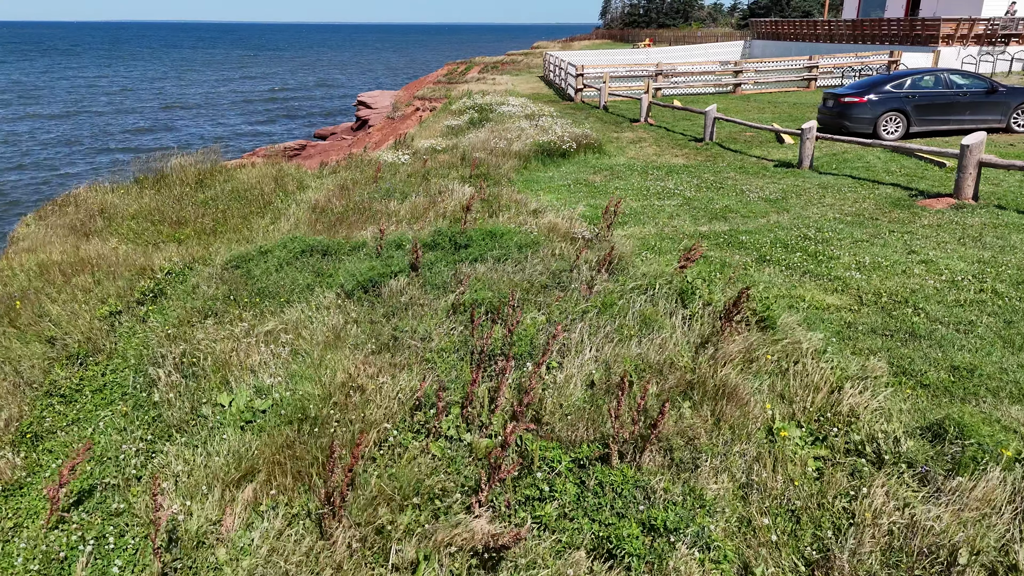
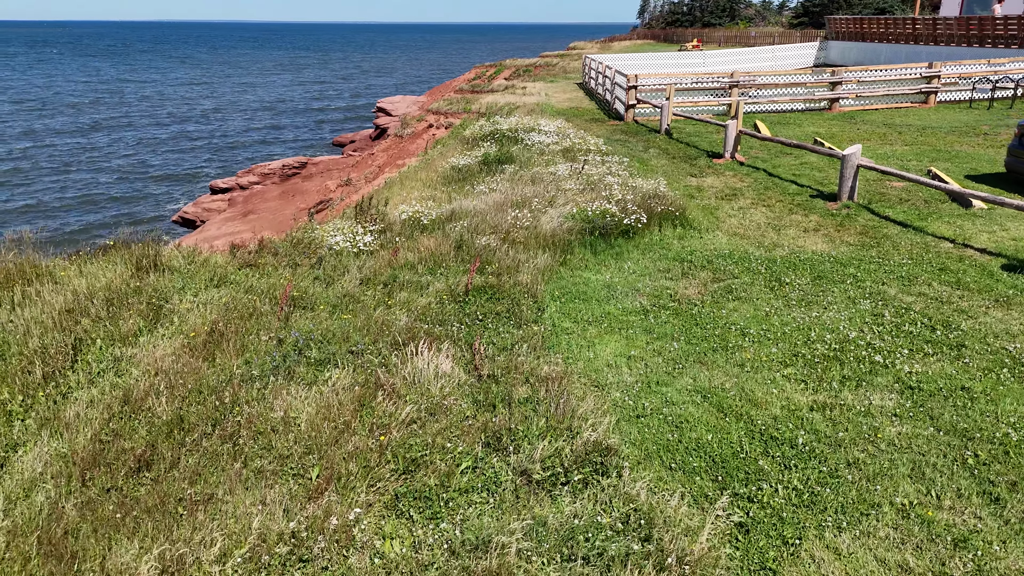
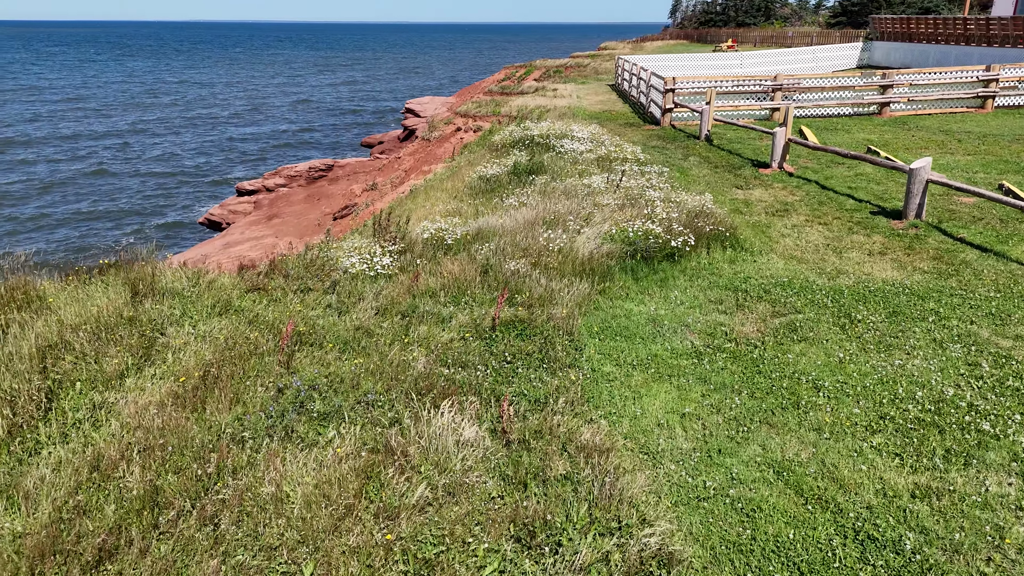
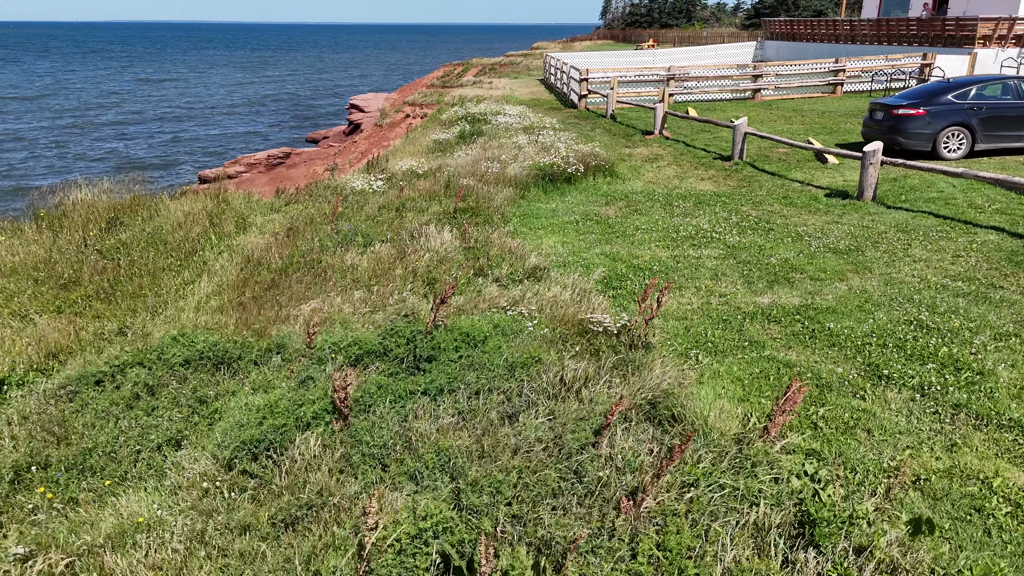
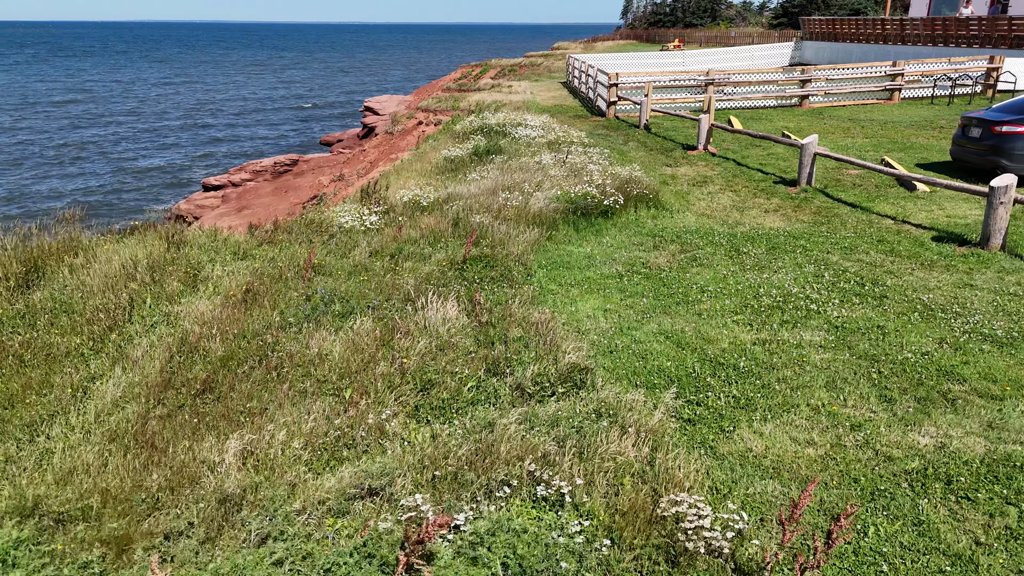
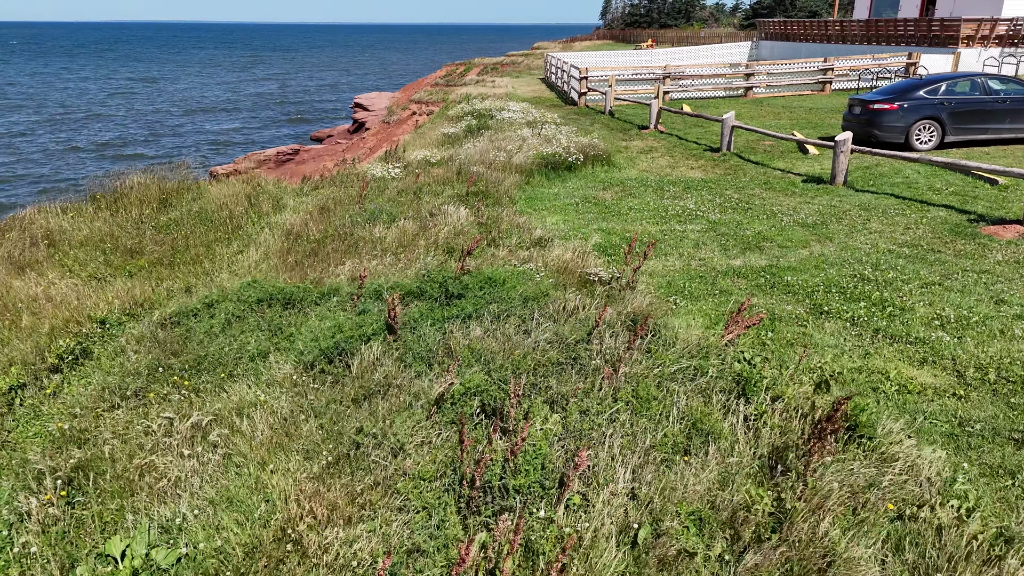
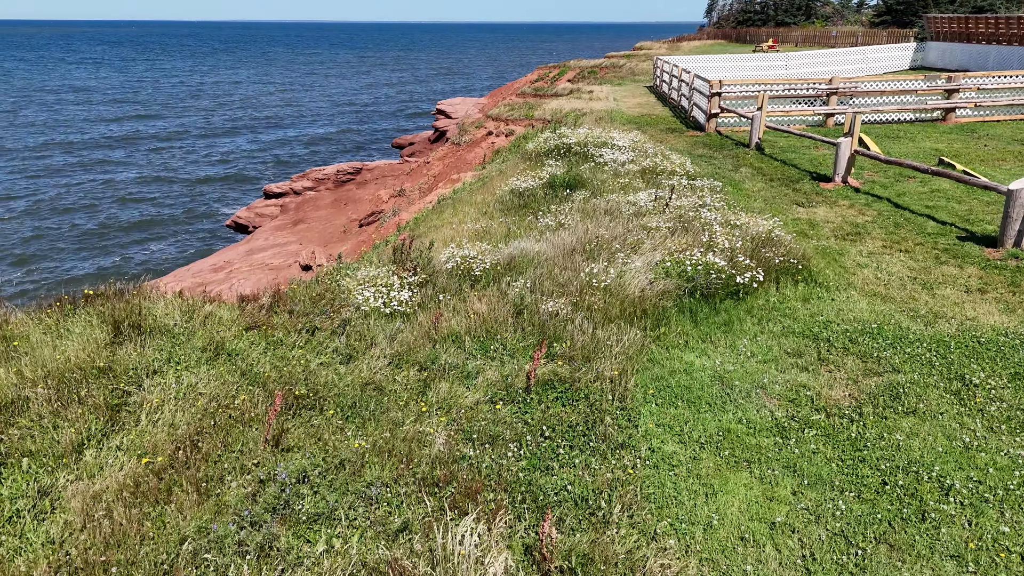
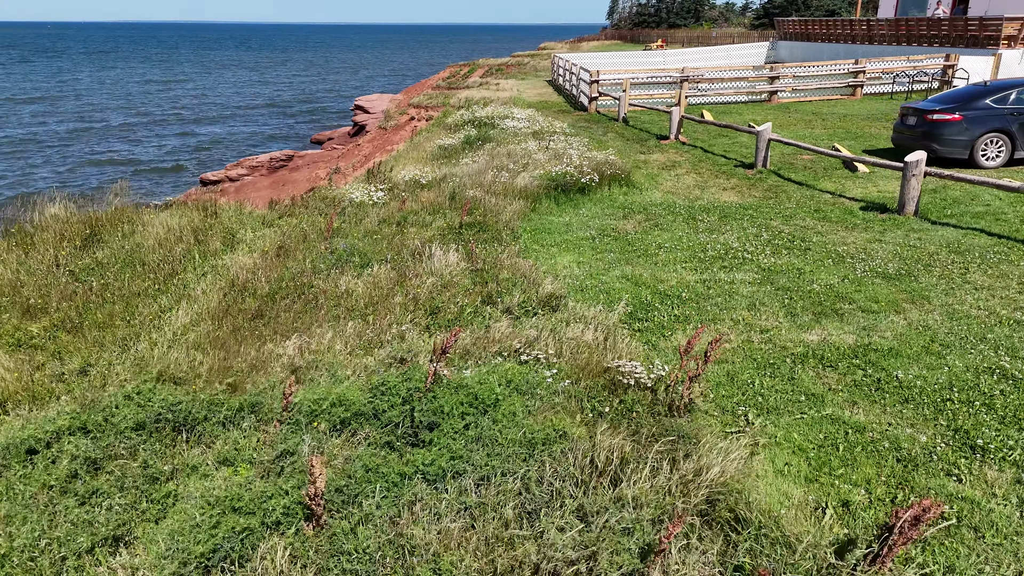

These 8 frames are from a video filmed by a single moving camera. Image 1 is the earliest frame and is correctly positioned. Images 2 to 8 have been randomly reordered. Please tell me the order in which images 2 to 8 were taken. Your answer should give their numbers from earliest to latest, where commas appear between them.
6, 4, 8, 5, 2, 3, 7
